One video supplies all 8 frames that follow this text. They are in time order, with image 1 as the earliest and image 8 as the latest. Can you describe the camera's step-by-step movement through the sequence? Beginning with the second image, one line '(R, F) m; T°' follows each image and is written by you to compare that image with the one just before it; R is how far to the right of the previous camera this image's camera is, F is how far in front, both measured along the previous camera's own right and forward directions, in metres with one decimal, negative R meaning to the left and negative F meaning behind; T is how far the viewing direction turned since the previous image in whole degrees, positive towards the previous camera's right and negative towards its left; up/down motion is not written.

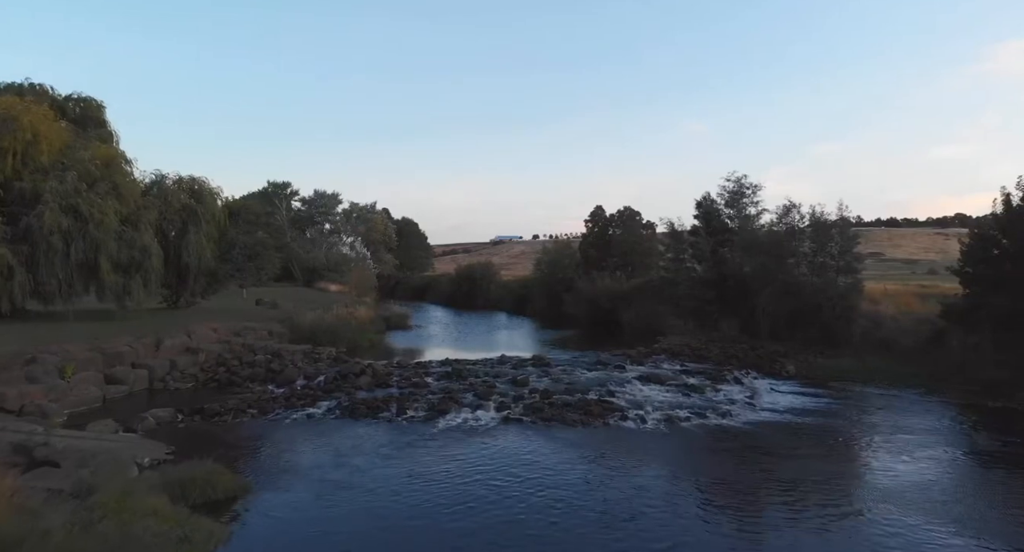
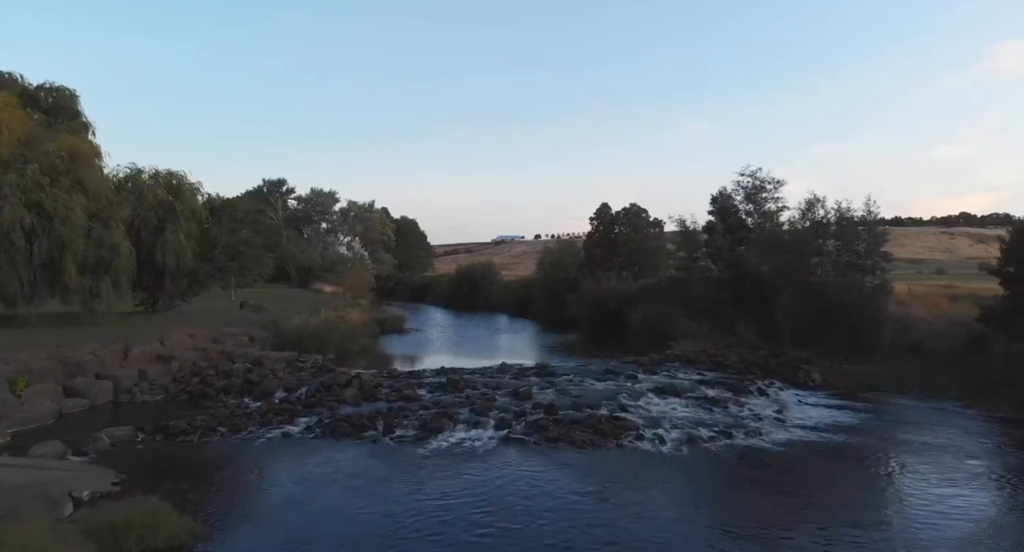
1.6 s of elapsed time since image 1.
(0.0, +2.6) m; 0°
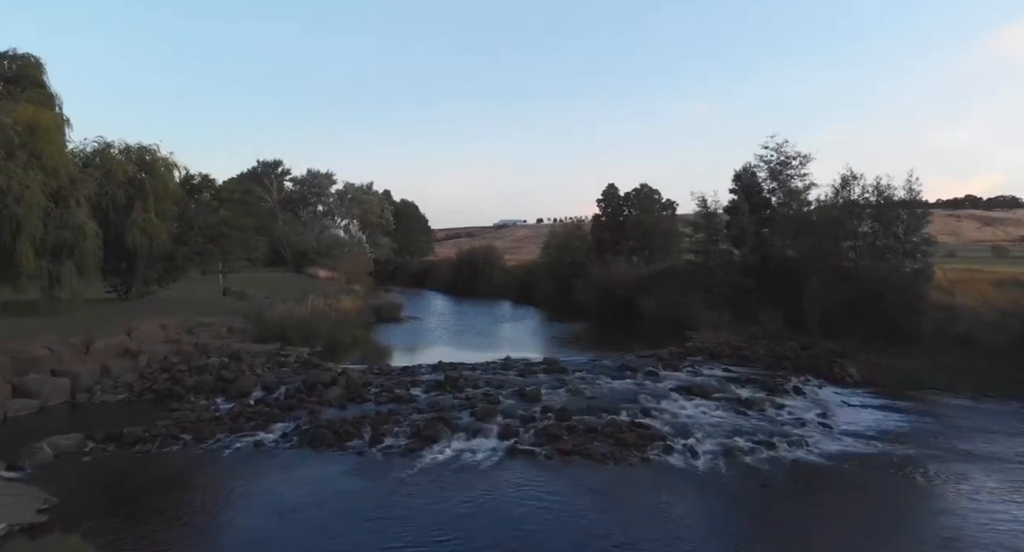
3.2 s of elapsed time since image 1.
(-0.1, +2.9) m; 0°
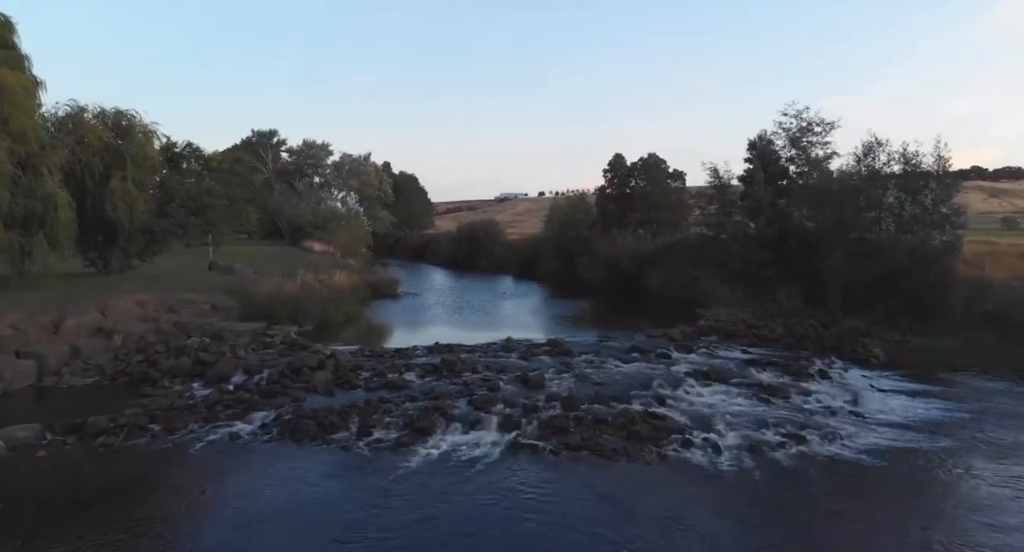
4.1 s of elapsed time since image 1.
(0.0, +1.8) m; 0°
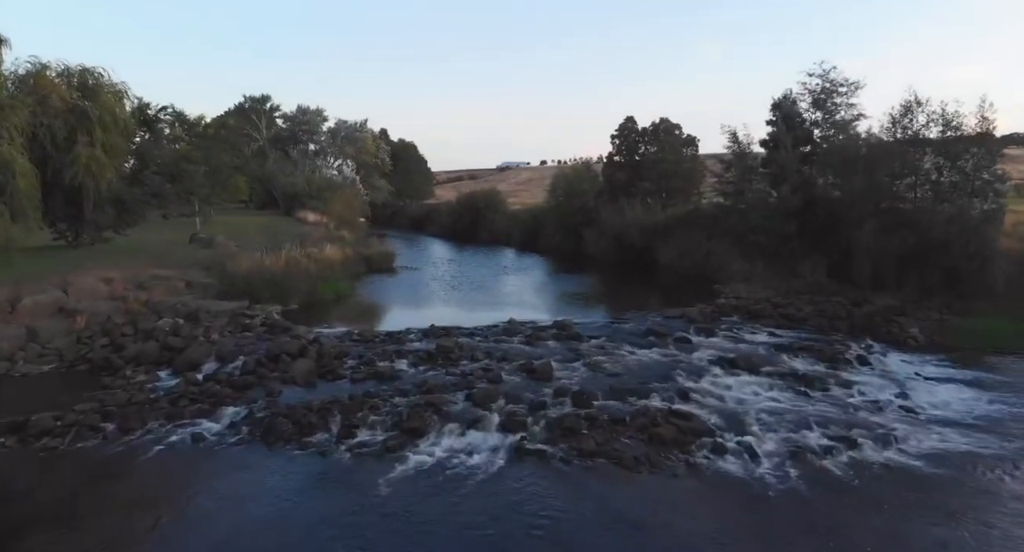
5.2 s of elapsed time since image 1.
(-0.1, +2.3) m; 0°
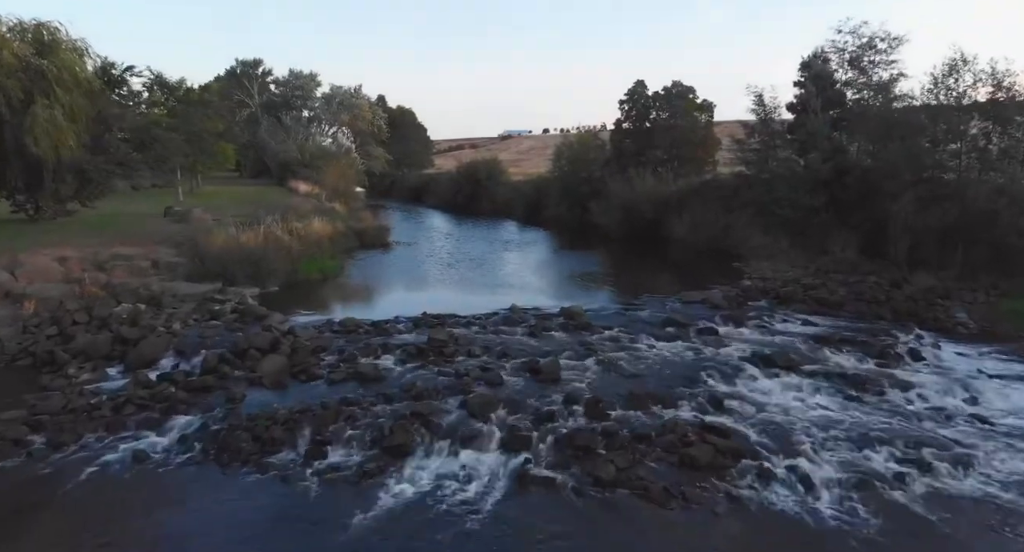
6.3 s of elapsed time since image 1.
(0.0, +2.5) m; 0°
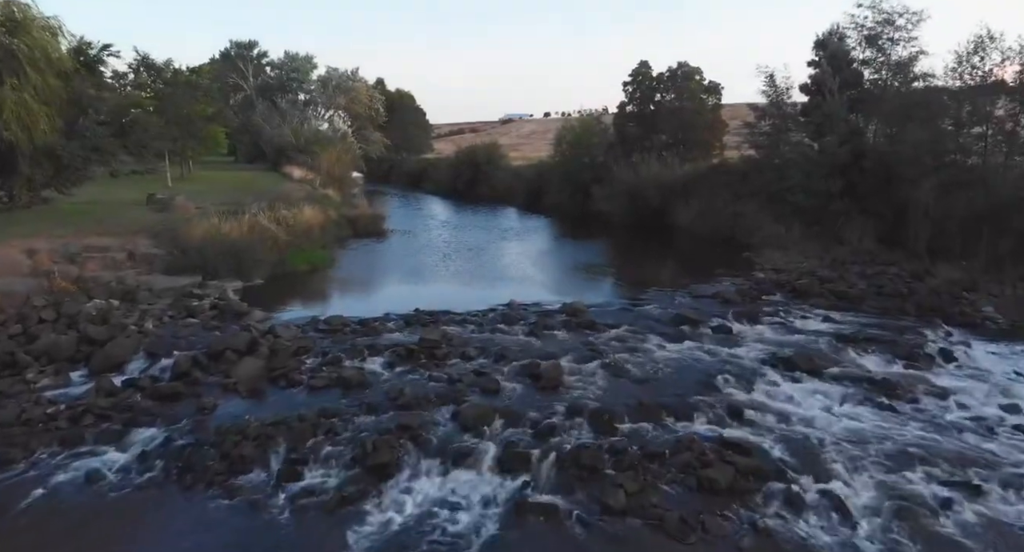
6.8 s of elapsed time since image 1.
(+0.1, +1.3) m; 0°
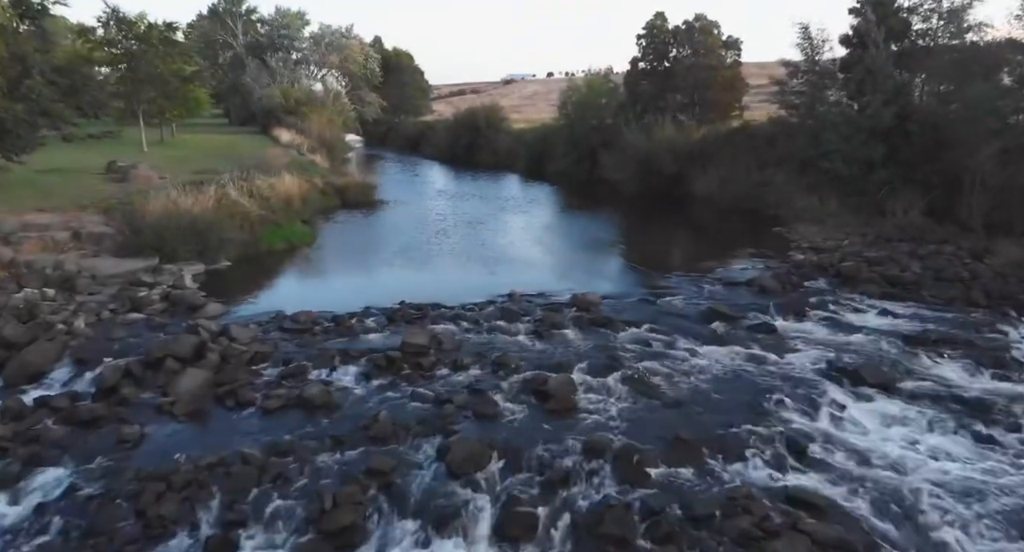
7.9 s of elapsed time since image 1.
(0.0, +2.7) m; 0°
